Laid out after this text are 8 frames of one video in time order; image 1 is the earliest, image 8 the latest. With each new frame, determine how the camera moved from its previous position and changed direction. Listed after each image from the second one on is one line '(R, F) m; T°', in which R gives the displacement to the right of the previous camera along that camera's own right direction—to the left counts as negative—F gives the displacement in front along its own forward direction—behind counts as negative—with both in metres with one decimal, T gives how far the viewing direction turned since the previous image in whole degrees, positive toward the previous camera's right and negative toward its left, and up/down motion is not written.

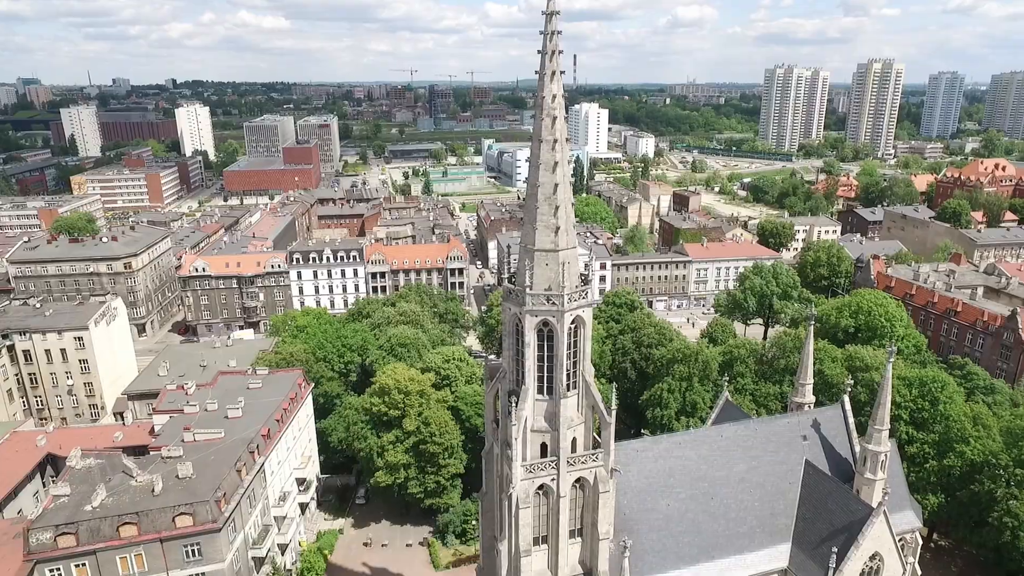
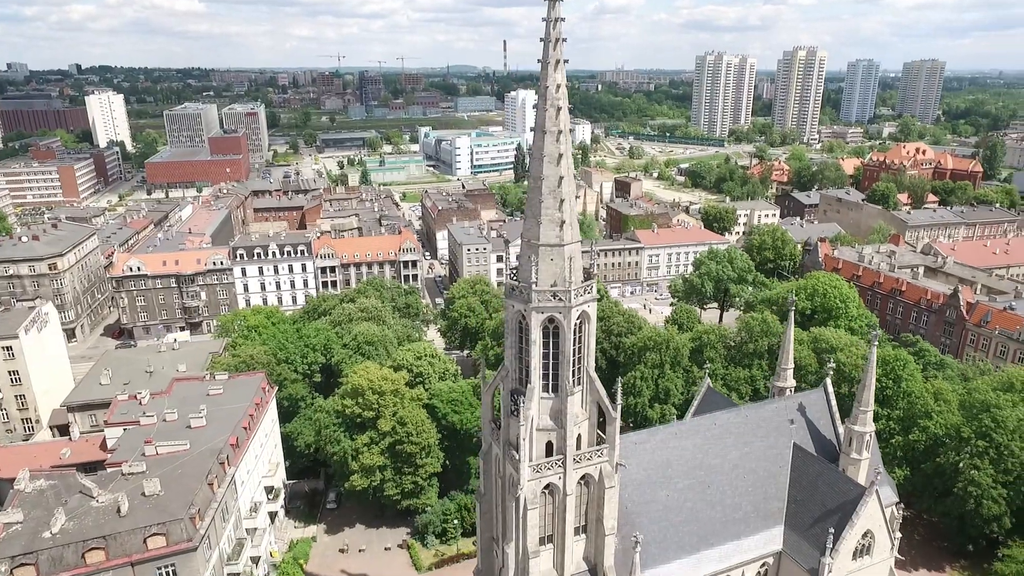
(-2.9, +1.0) m; +6°
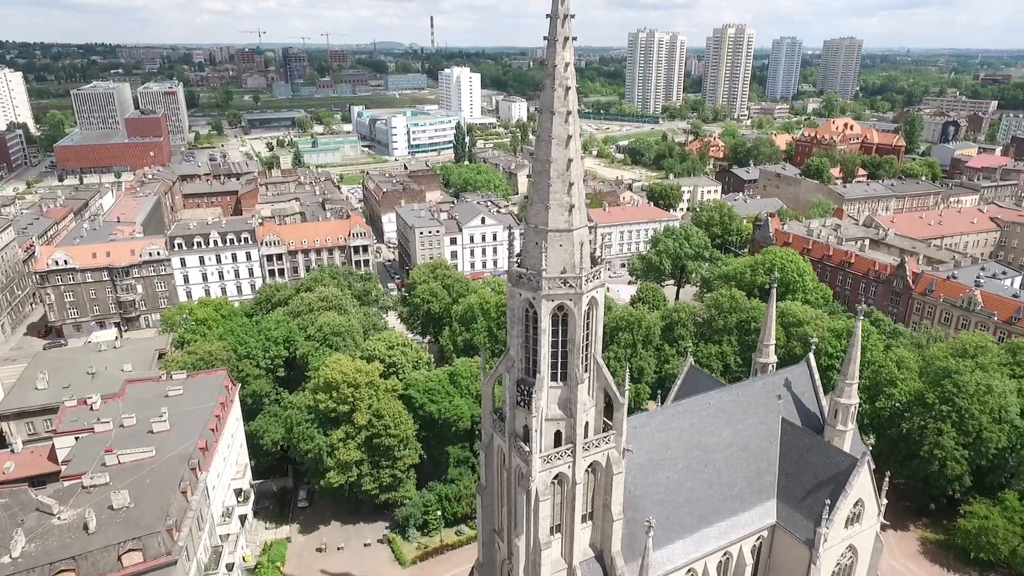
(-3.0, +1.1) m; +6°
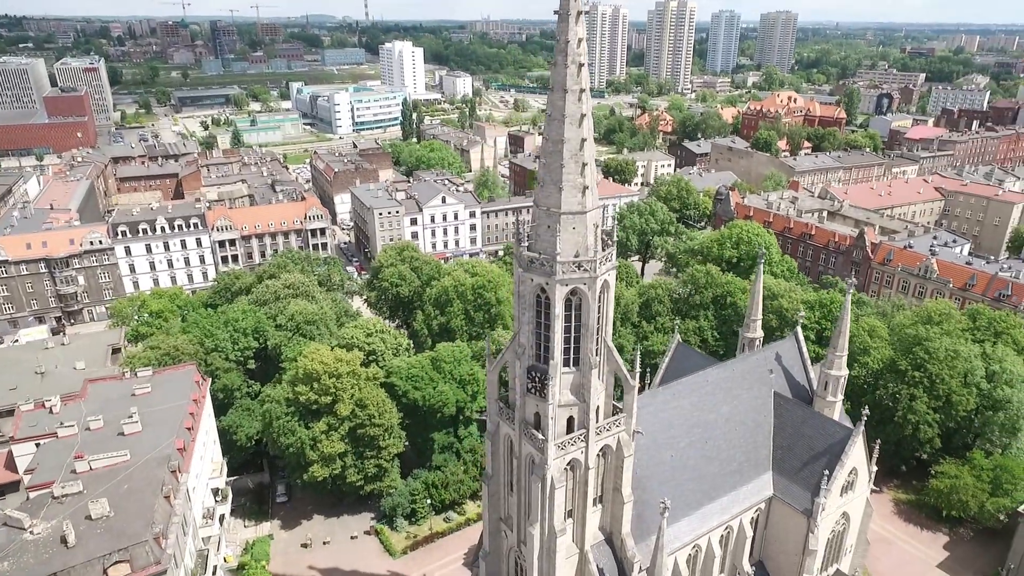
(-2.7, +1.0) m; +5°
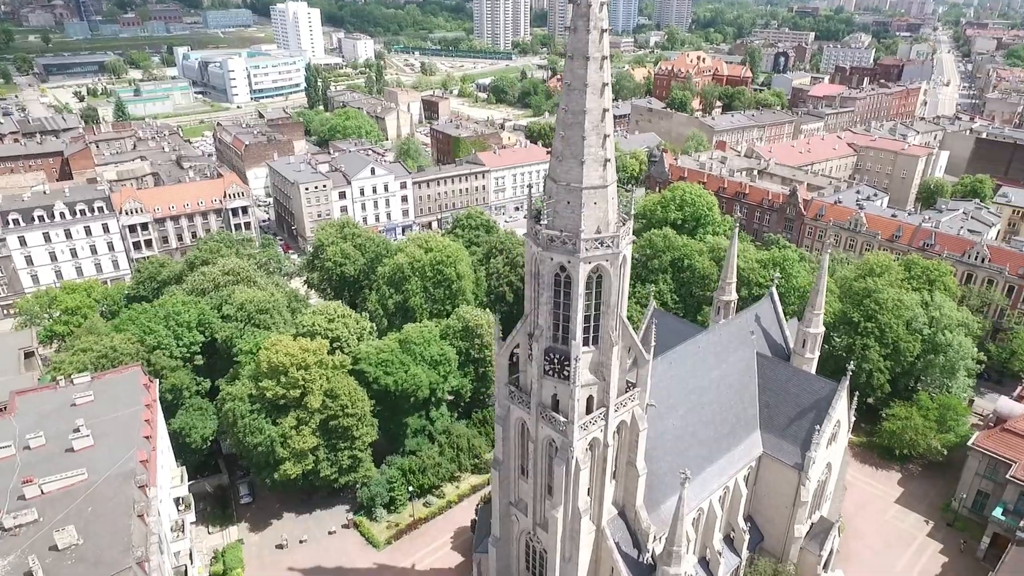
(-4.3, +1.6) m; +8°
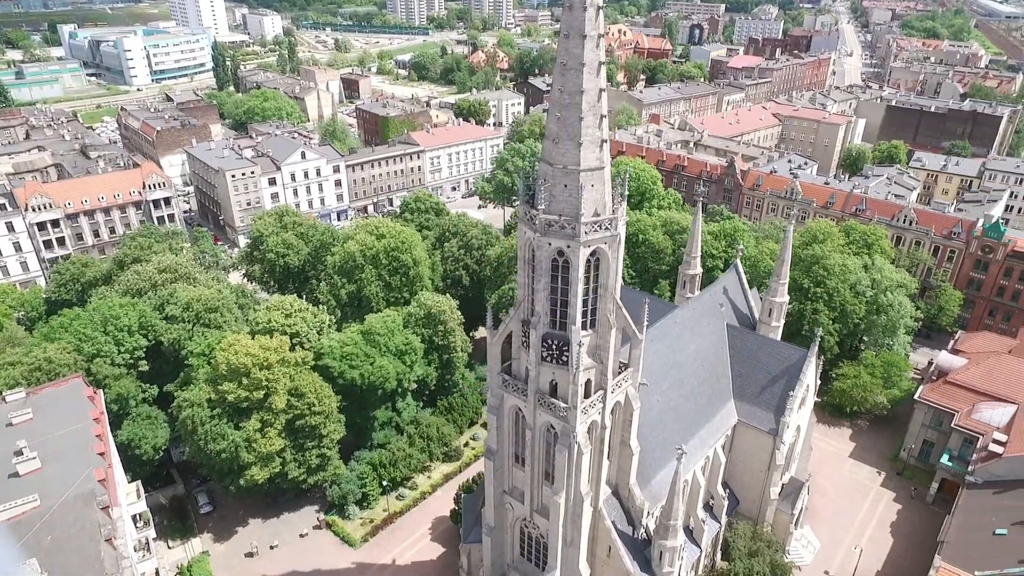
(-2.8, +0.9) m; +7°
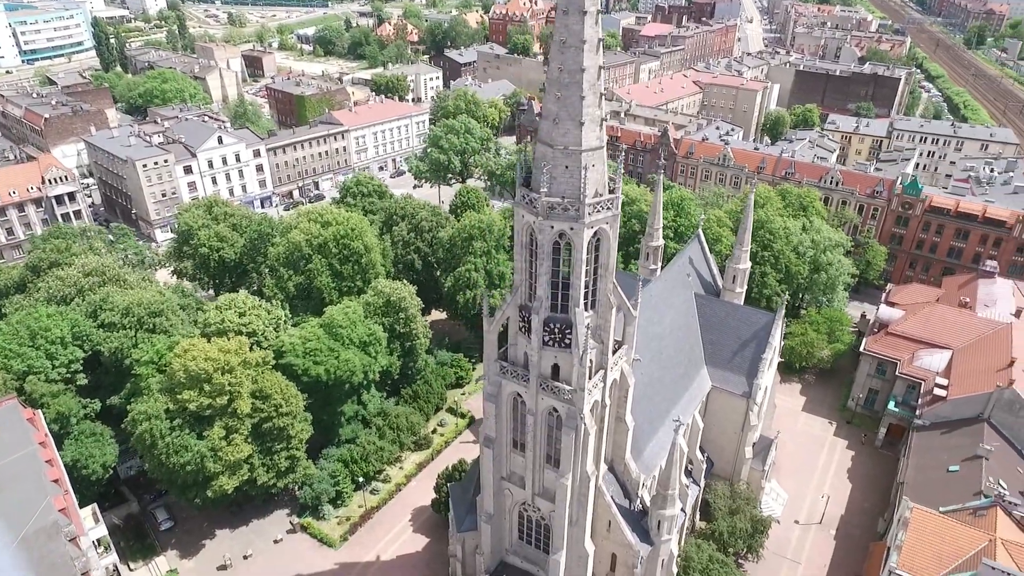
(-3.3, +0.9) m; +7°
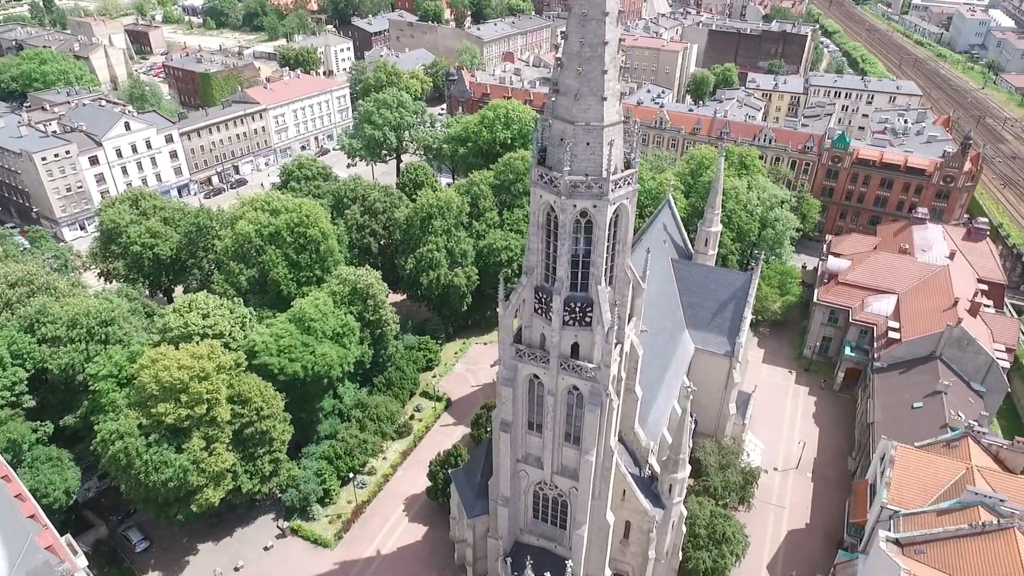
(-4.2, +0.9) m; +8°
